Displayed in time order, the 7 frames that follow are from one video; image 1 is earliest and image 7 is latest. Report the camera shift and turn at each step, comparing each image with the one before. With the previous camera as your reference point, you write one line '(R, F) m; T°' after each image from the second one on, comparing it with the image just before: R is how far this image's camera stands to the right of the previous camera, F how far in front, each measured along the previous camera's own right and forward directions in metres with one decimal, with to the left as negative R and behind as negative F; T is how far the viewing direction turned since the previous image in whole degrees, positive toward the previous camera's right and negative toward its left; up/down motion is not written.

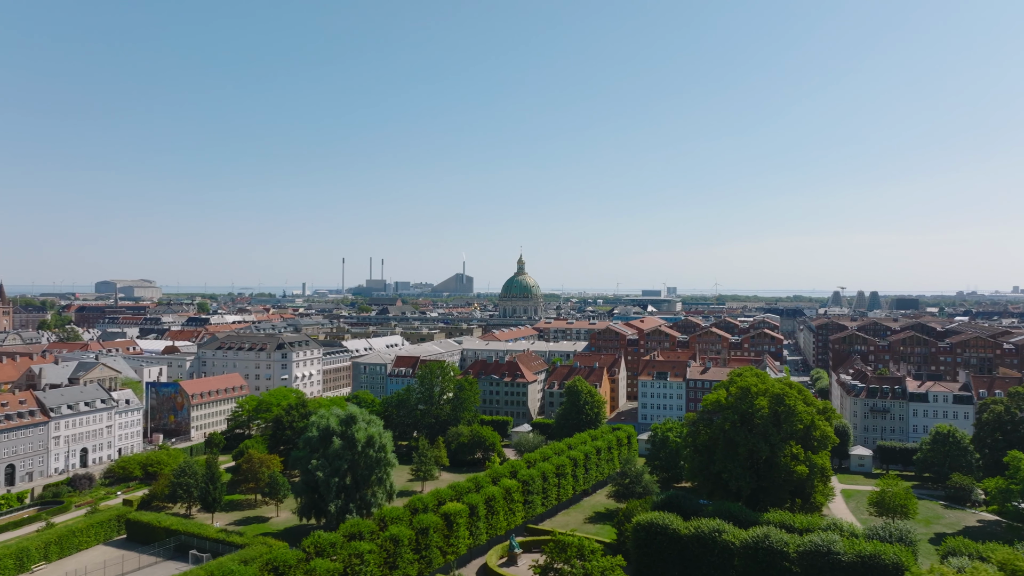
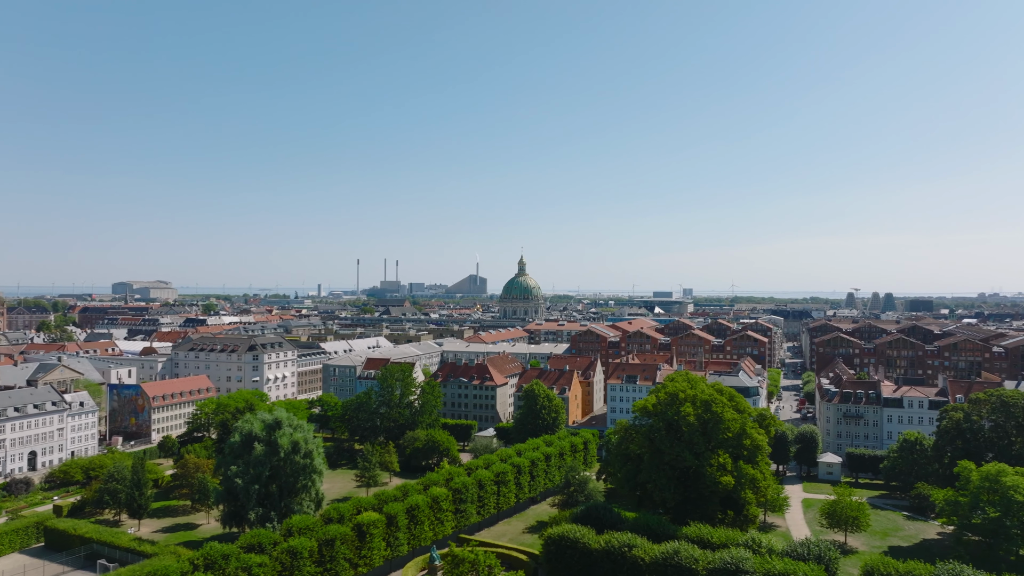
(+5.7, +1.9) m; -1°
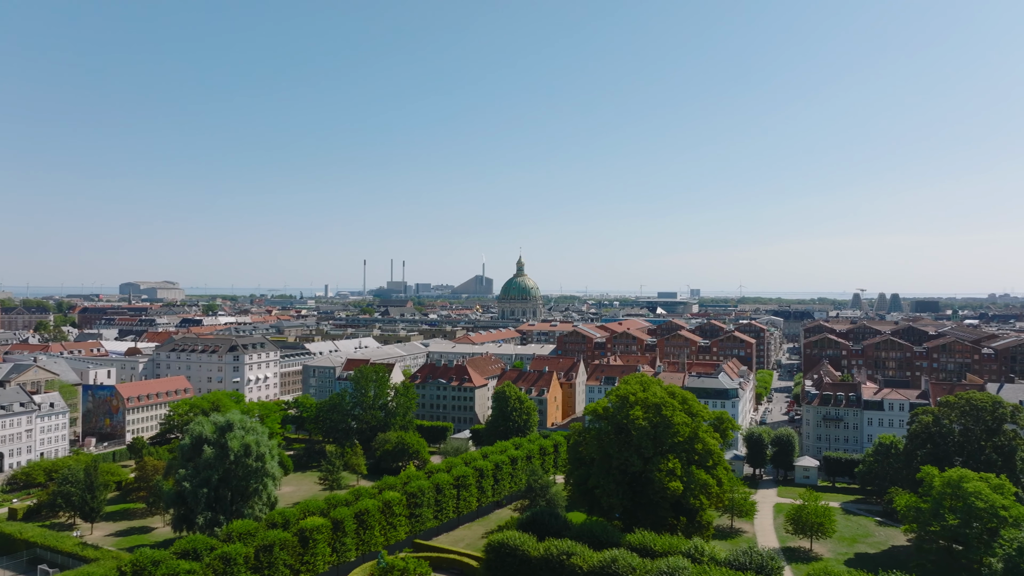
(+3.4, +1.0) m; -1°
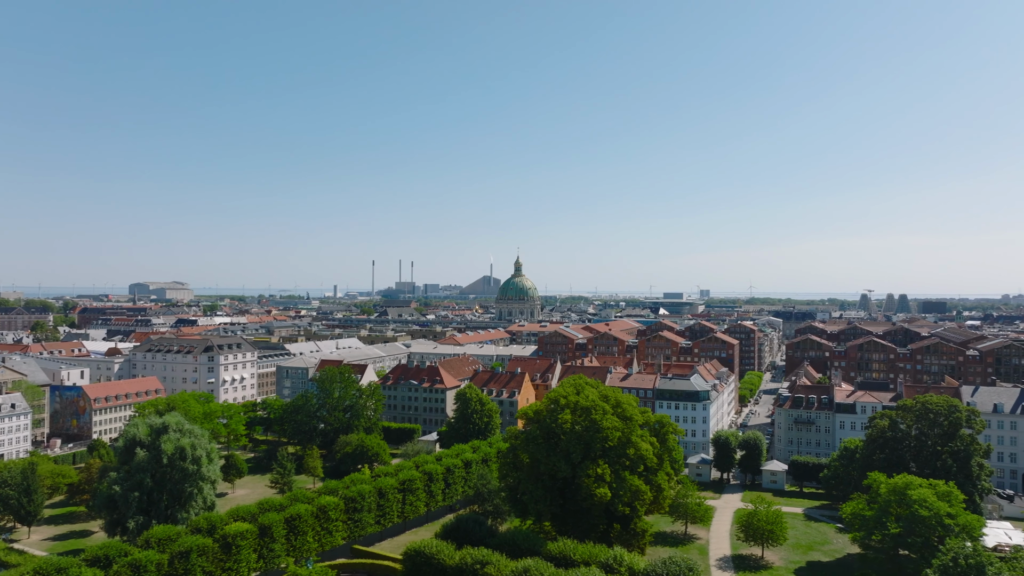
(+4.4, +1.2) m; -1°
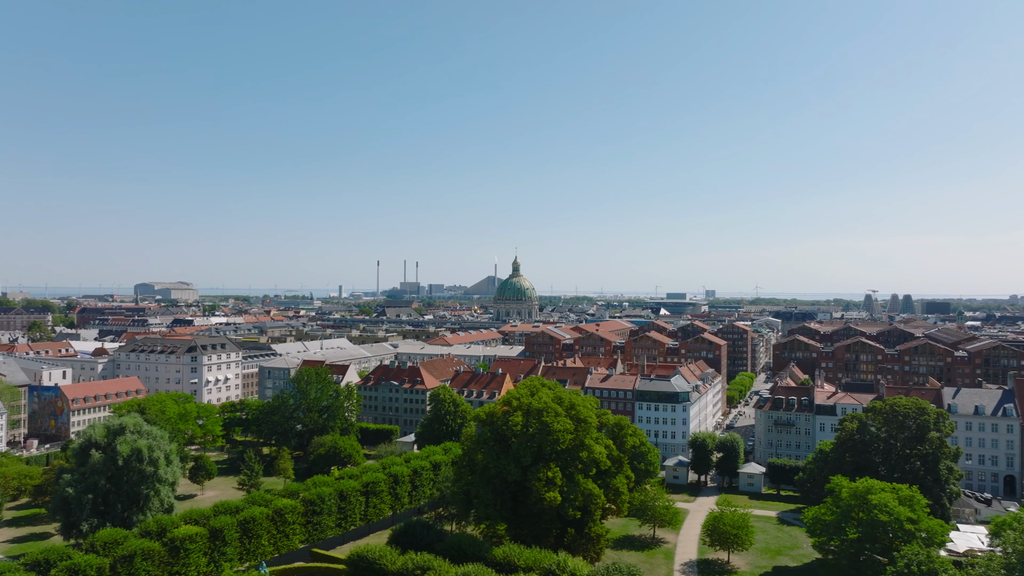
(+2.9, +0.7) m; 0°
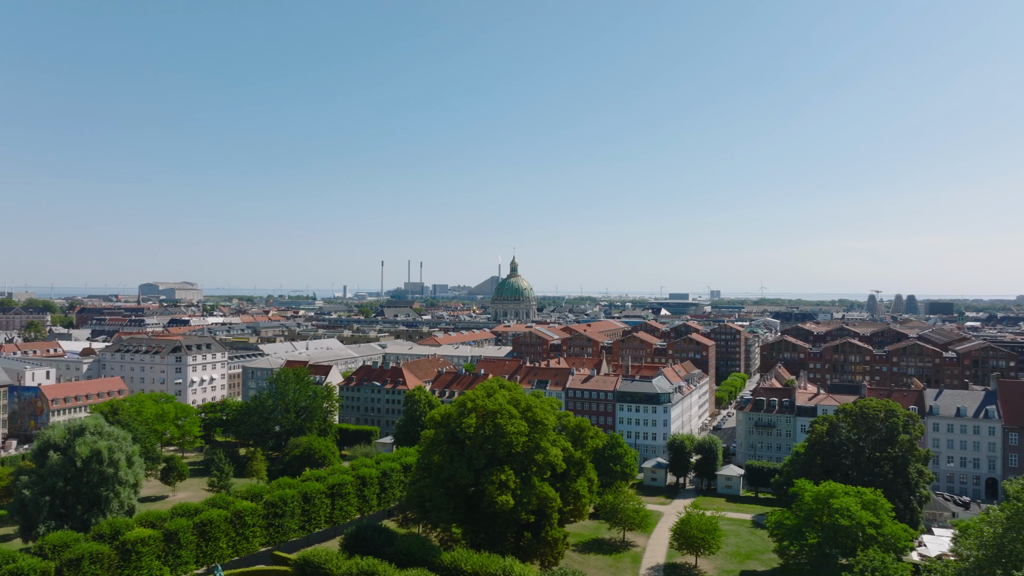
(+2.6, +0.6) m; 0°
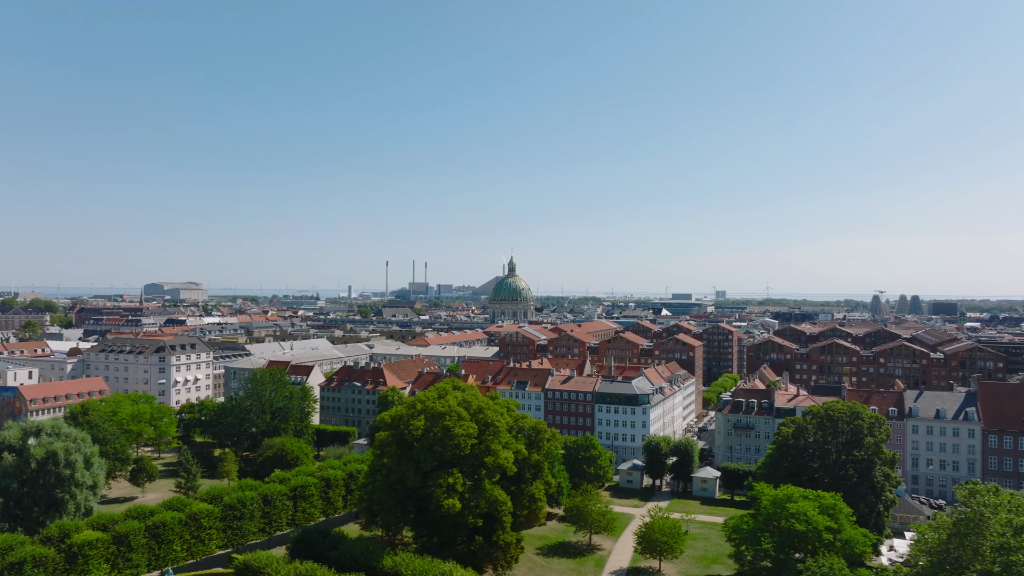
(+2.8, +0.6) m; 0°
